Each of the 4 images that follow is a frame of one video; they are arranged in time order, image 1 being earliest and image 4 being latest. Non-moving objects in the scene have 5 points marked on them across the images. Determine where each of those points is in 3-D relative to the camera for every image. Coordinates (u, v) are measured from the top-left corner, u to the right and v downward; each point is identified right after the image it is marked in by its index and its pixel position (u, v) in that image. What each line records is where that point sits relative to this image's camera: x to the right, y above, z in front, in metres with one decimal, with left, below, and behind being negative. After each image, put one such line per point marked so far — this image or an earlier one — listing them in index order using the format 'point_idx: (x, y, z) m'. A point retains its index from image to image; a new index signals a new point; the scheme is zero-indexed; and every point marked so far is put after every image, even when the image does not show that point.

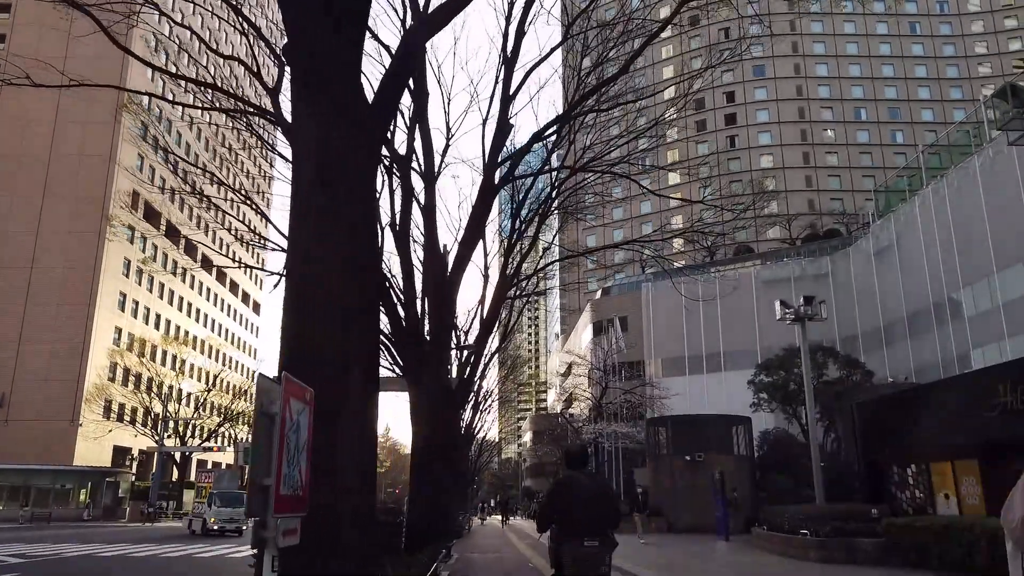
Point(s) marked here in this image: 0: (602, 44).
0: (+1.5, +4.0, +11.7) m
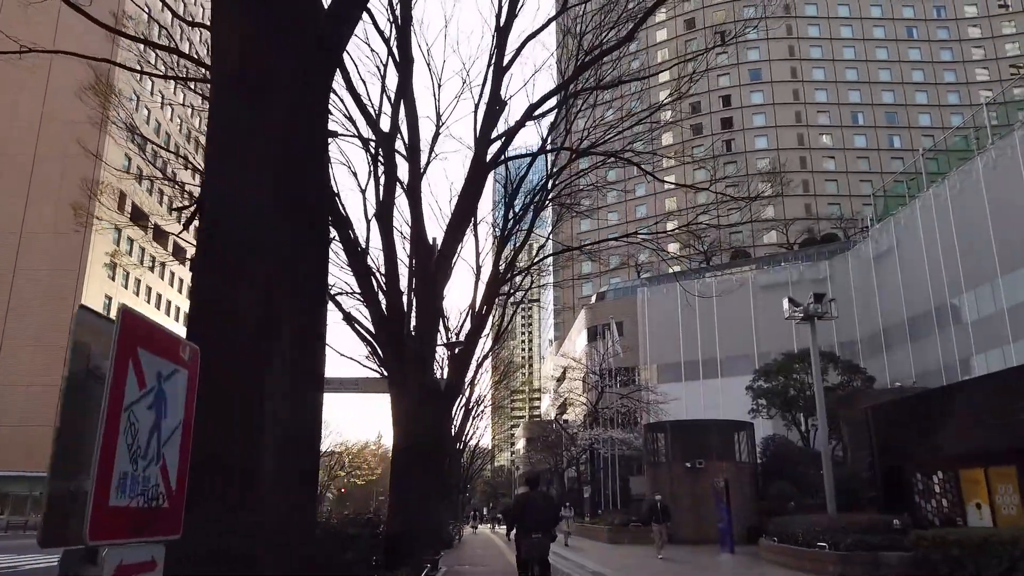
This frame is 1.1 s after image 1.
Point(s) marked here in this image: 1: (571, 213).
0: (+1.4, +4.1, +11.0) m
1: (+1.3, +1.7, +16.1) m
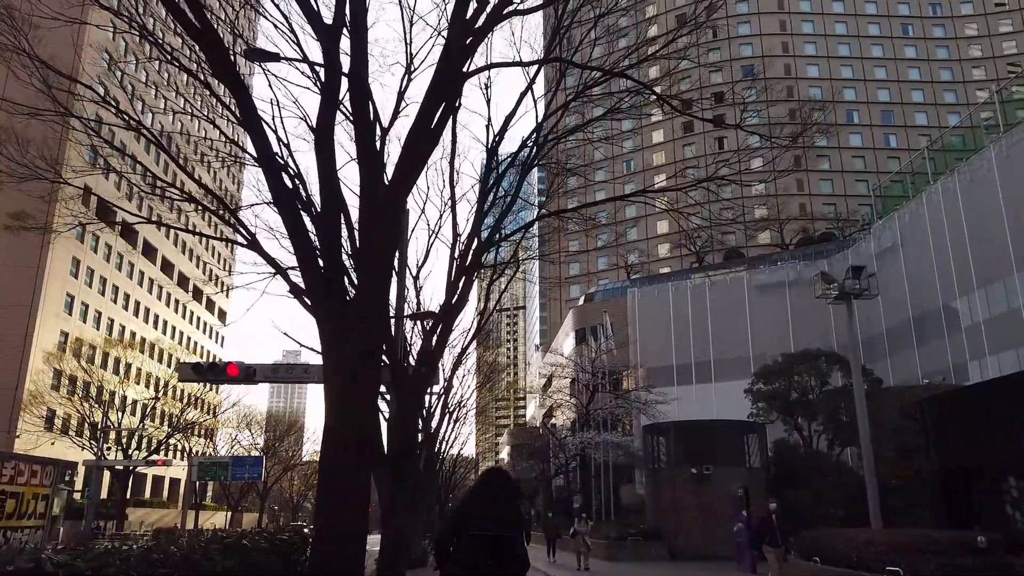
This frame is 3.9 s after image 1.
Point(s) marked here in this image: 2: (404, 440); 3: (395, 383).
0: (+1.2, +4.5, +9.1) m
1: (+1.0, +2.1, +14.2) m
2: (-1.6, -2.2, +10.5) m
3: (-1.7, -1.4, +10.7) m
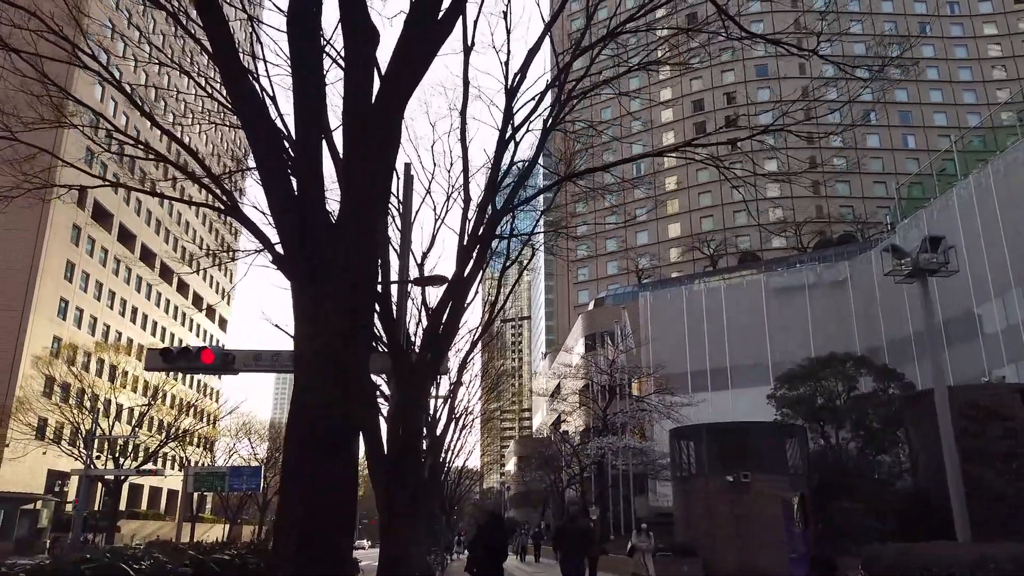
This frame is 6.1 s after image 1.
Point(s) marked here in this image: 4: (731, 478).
0: (+1.4, +4.9, +7.7) m
1: (+1.3, +2.4, +12.7) m
2: (-1.3, -1.9, +9.0) m
3: (-1.5, -1.1, +9.2) m
4: (+5.0, -4.5, +17.0) m
